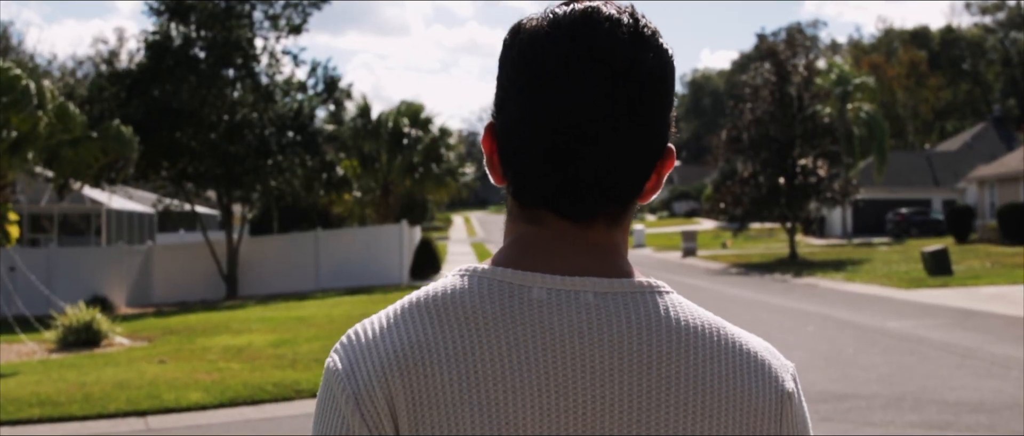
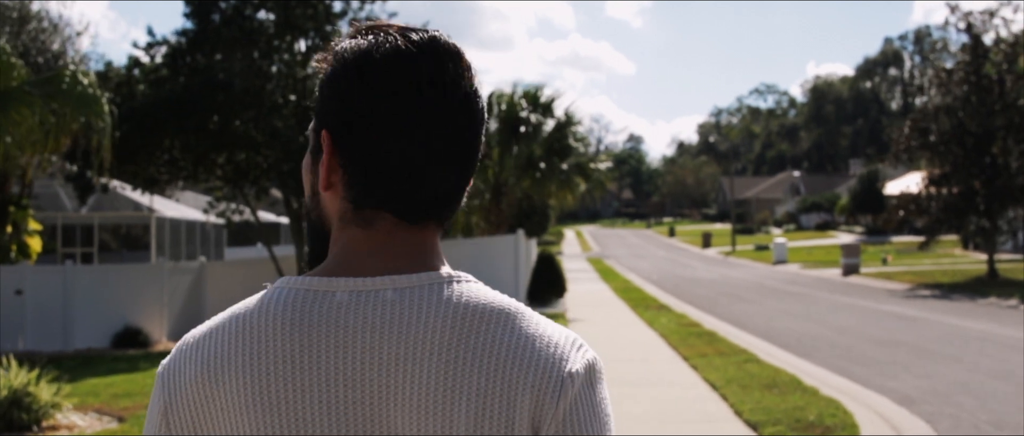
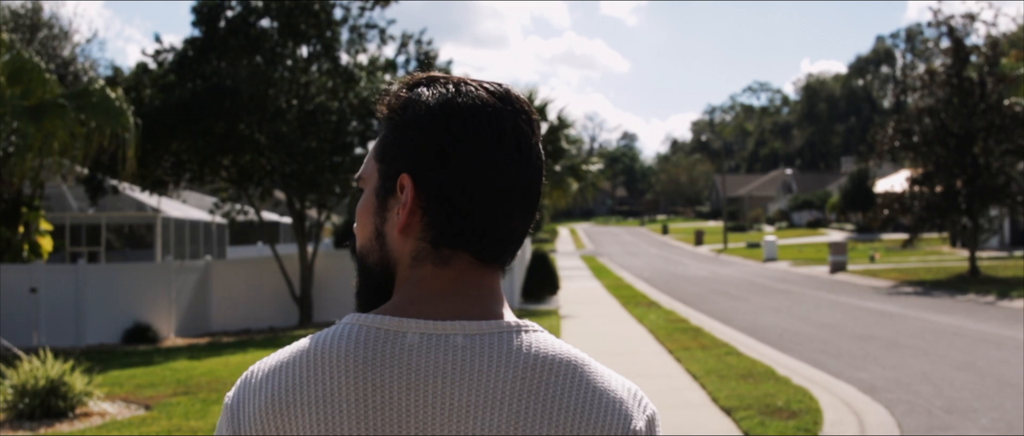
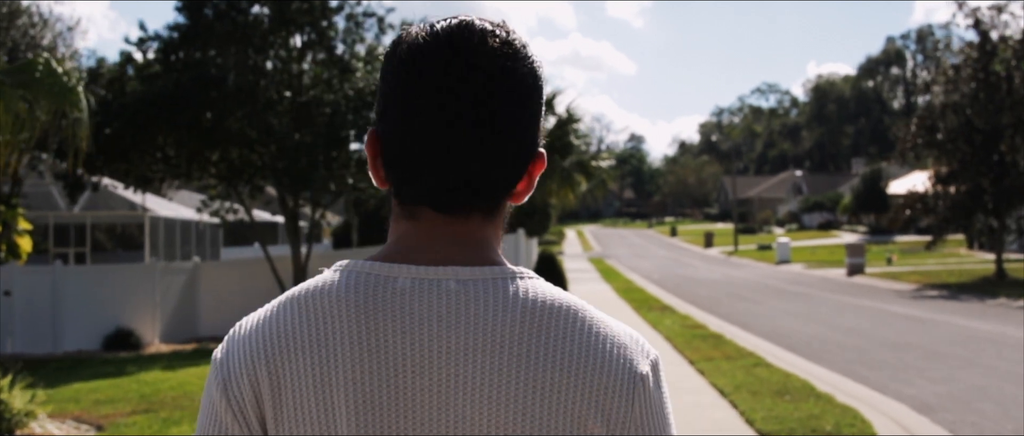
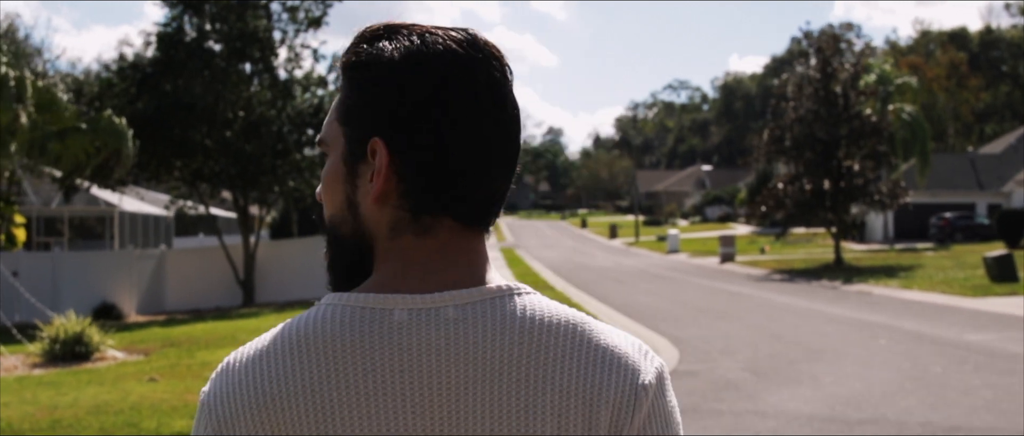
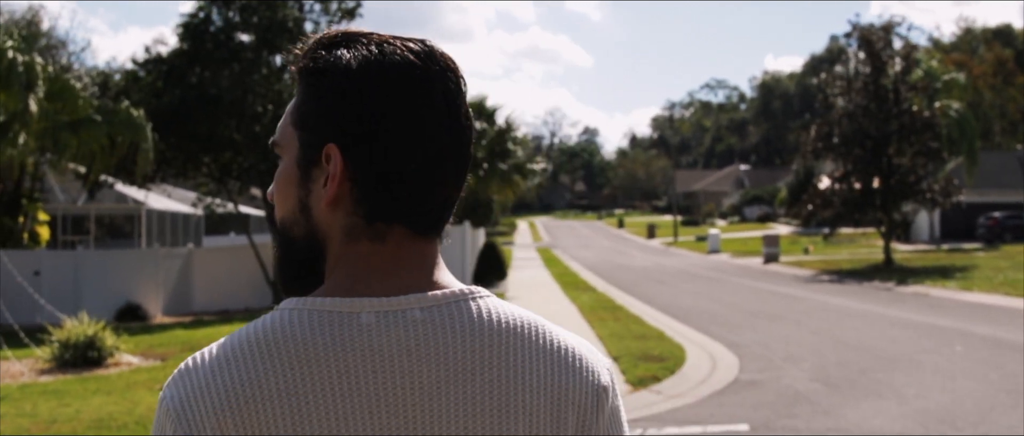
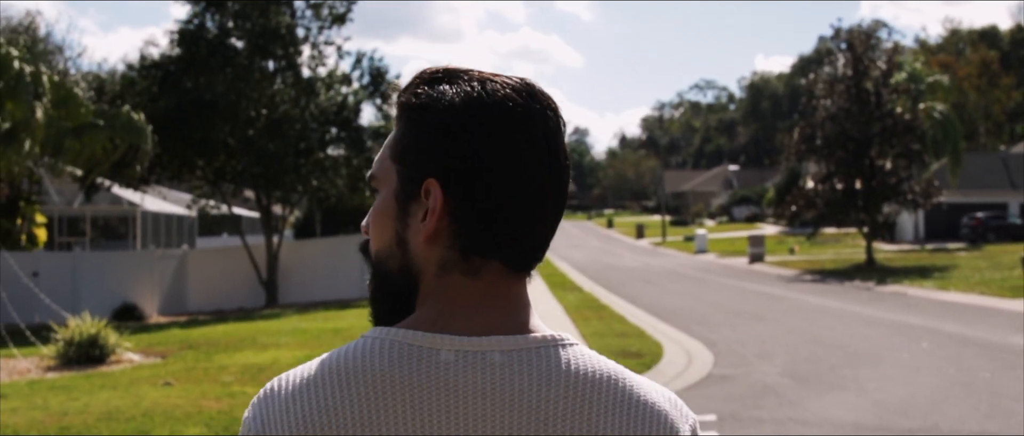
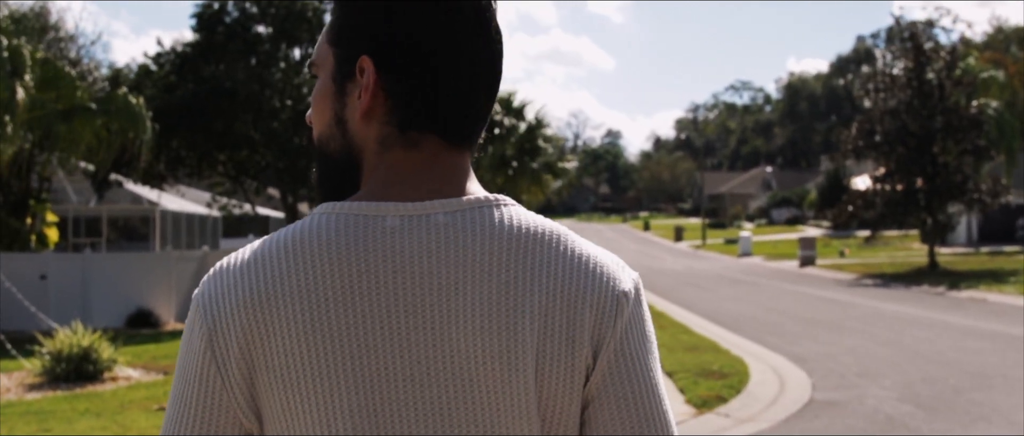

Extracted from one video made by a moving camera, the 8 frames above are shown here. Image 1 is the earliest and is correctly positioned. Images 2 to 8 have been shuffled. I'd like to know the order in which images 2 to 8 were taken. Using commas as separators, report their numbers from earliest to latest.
5, 7, 6, 8, 3, 2, 4
